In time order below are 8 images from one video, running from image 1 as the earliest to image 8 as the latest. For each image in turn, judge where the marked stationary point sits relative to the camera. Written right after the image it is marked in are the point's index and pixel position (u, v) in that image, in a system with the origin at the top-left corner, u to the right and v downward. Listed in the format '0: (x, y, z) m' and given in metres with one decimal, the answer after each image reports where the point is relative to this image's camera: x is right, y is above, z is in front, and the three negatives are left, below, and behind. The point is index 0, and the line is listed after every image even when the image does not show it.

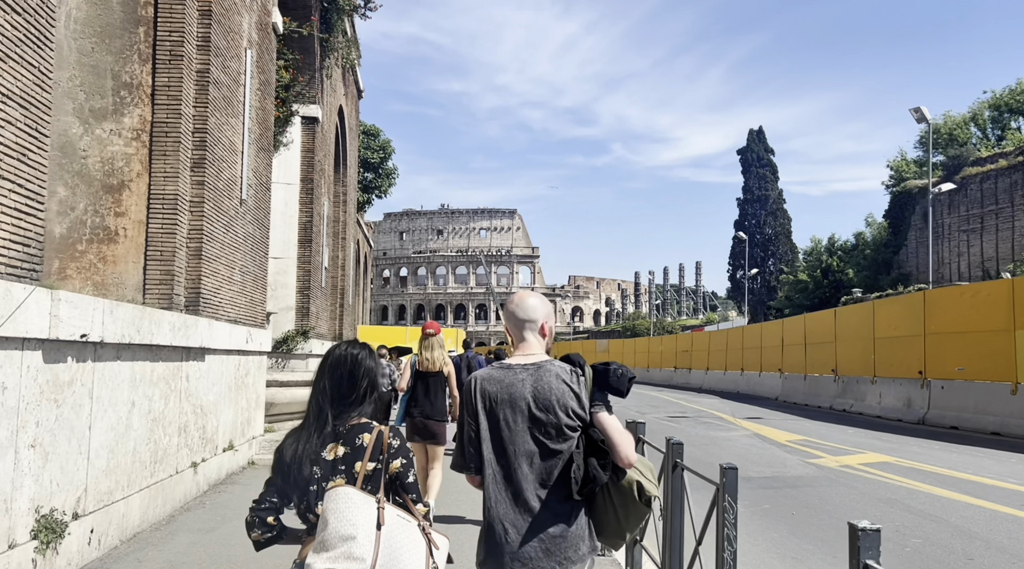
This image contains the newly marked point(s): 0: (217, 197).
0: (-3.9, +1.2, +11.7) m
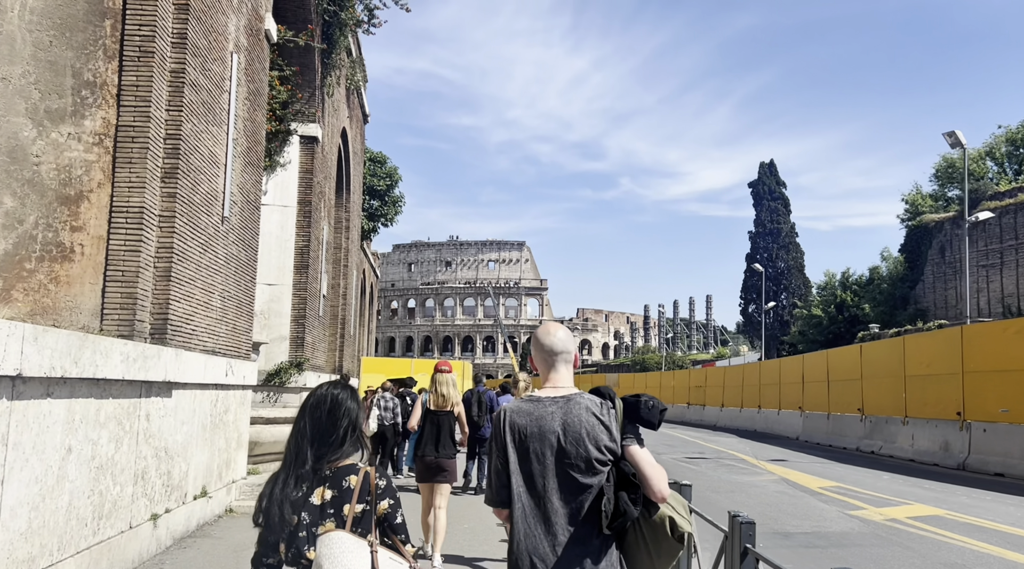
0: (-3.7, +0.9, +10.5) m
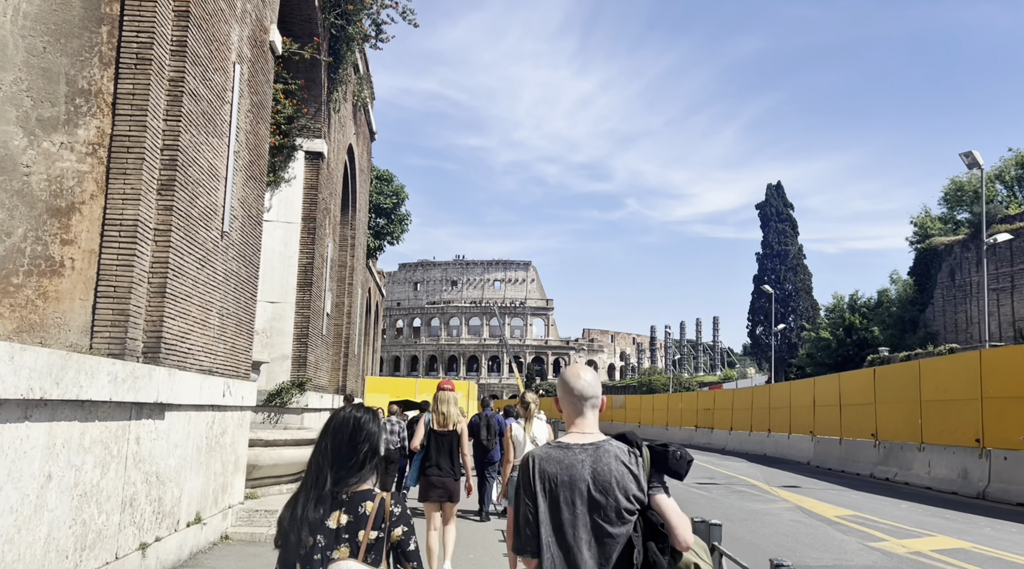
0: (-3.6, +0.7, +10.1) m
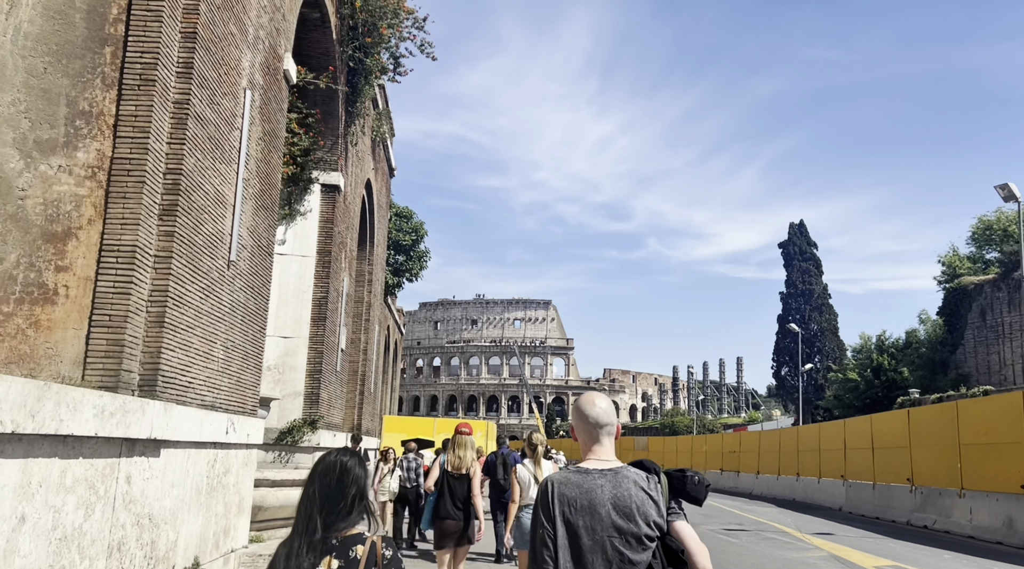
0: (-3.5, +0.3, +9.7) m
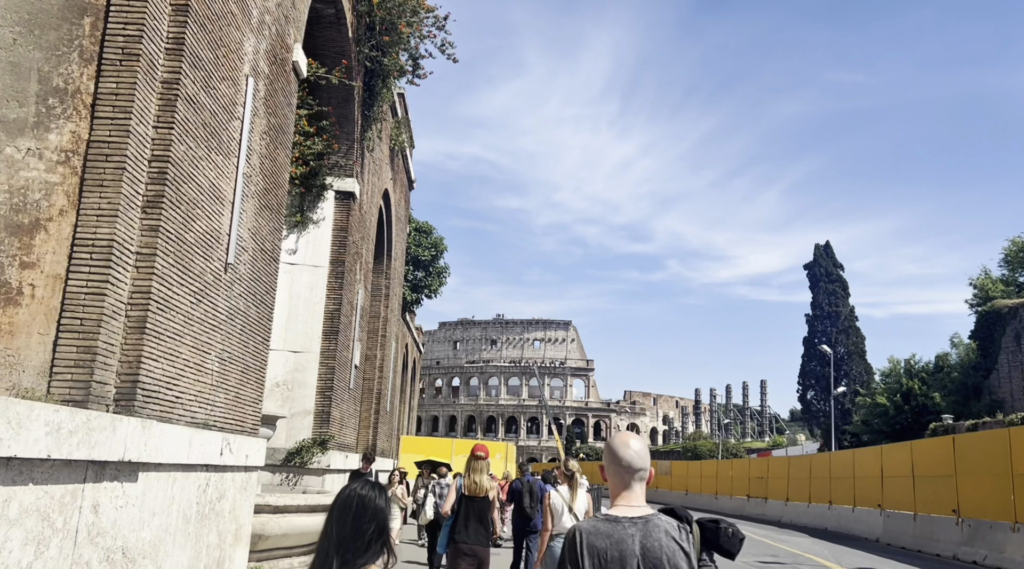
0: (-3.2, +0.3, +8.6) m
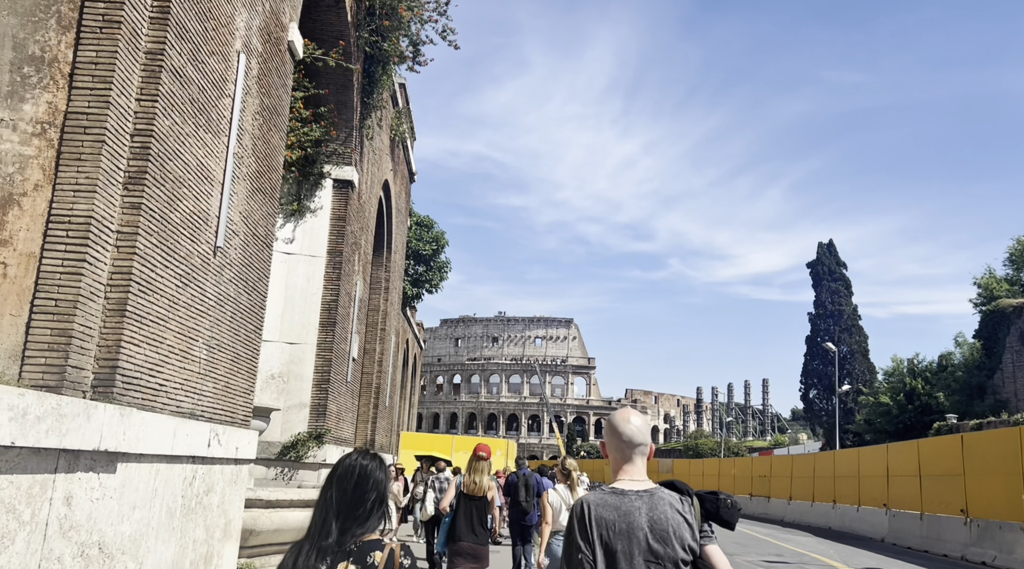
0: (-3.2, +0.5, +8.2) m
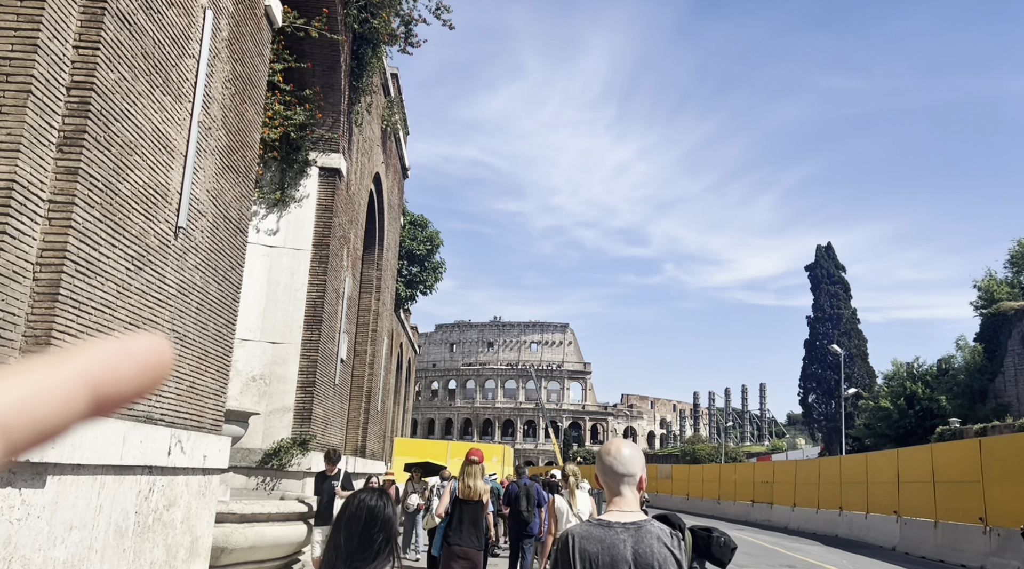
0: (-3.1, +0.6, +7.0) m
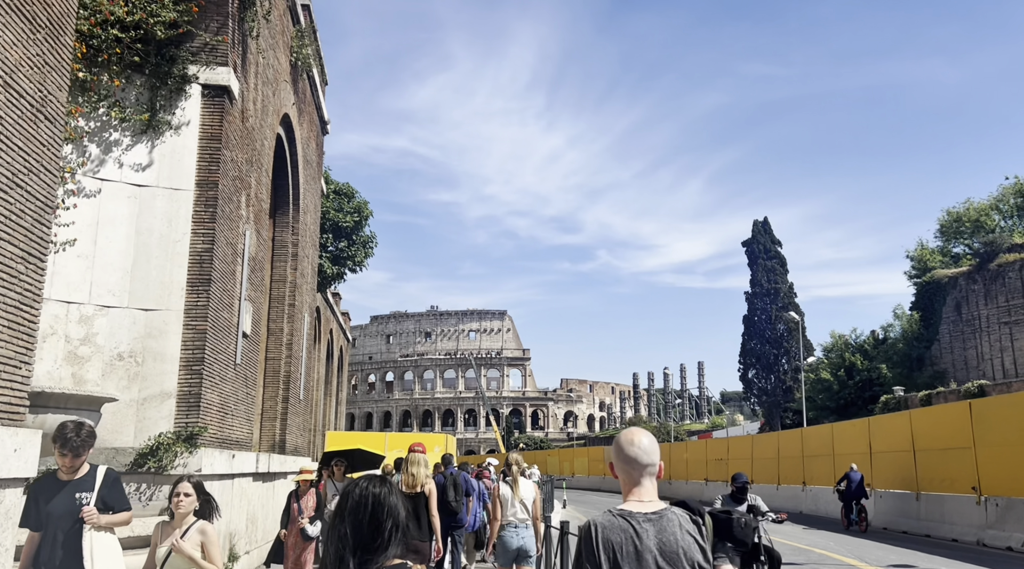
0: (-3.3, +1.2, +3.5) m
